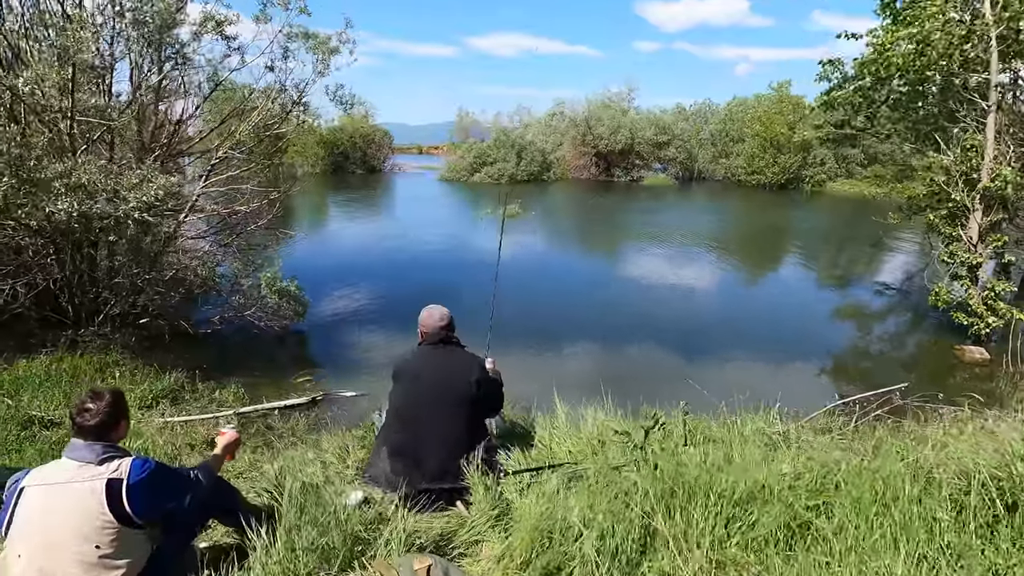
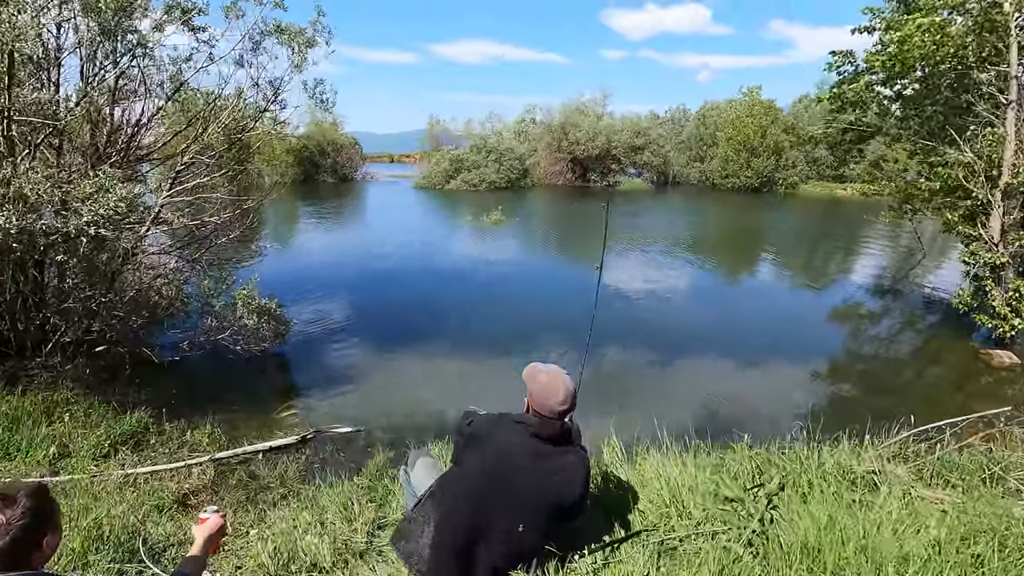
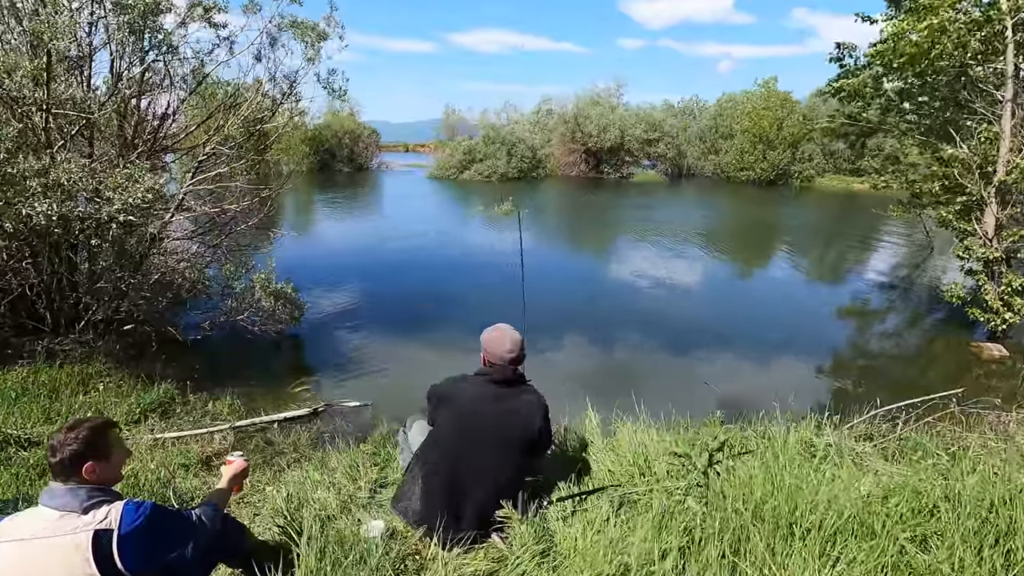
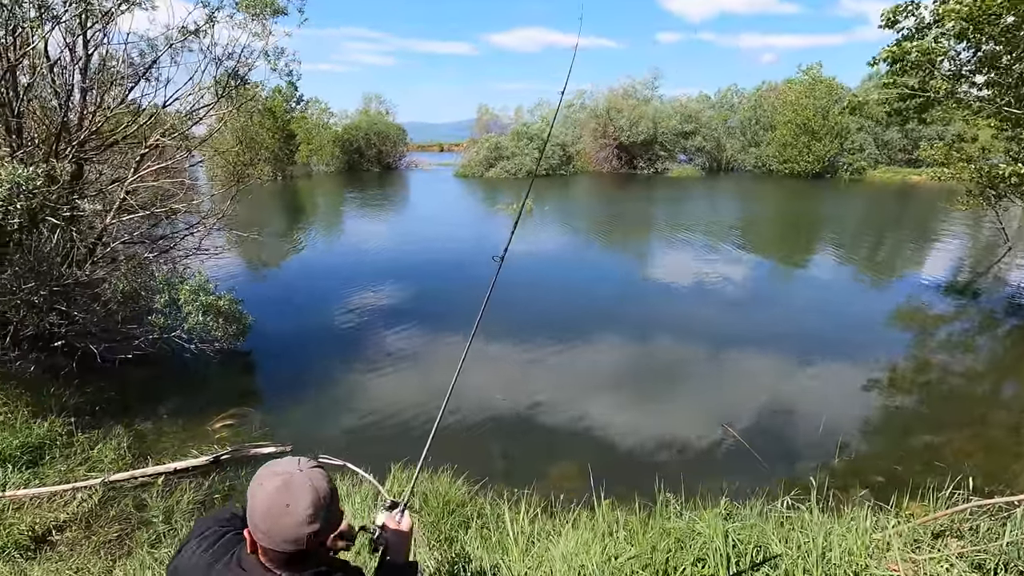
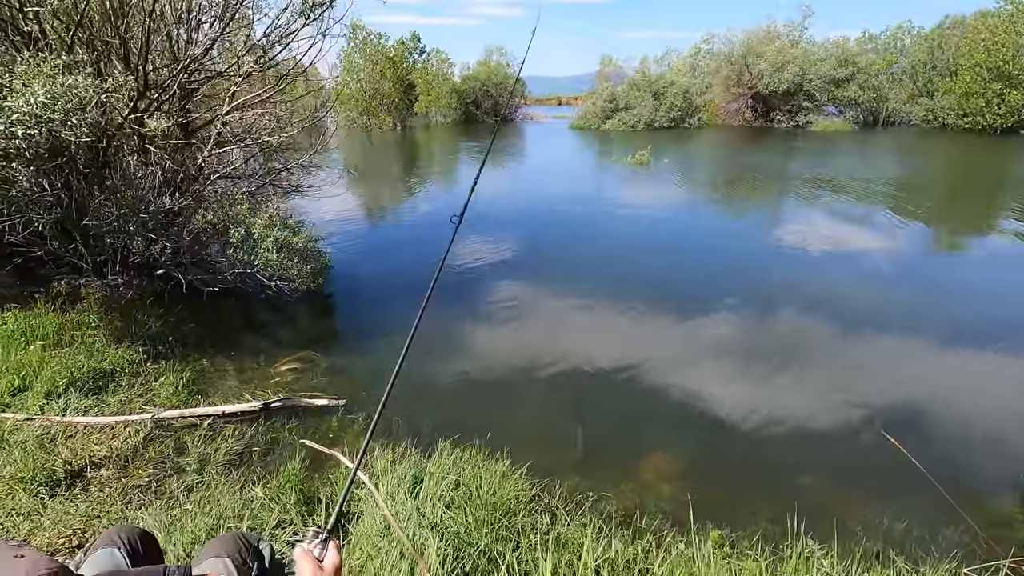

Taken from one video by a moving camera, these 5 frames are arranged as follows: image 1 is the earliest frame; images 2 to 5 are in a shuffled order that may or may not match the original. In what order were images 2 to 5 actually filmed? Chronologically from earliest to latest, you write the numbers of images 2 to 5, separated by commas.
3, 2, 4, 5
